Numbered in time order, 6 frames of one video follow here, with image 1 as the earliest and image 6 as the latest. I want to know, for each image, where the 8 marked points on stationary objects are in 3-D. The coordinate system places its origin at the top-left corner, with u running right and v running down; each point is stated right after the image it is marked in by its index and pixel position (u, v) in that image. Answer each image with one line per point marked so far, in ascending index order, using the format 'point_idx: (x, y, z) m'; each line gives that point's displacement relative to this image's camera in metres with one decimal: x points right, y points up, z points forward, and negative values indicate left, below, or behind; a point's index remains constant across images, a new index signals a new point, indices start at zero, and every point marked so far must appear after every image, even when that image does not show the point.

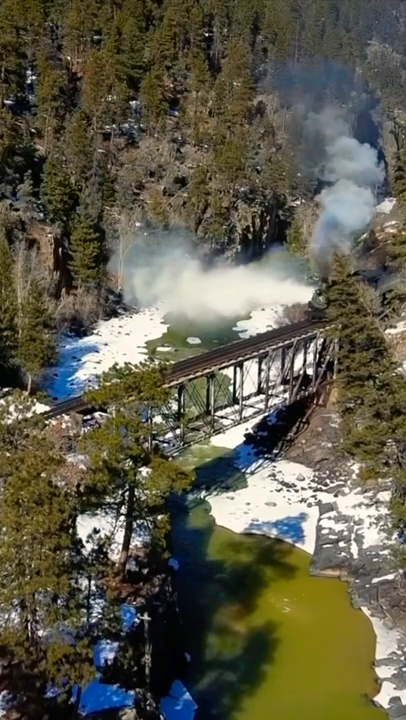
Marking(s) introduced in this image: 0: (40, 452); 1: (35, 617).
0: (-3.1, -1.8, +16.7) m
1: (-3.2, -4.9, +16.4) m
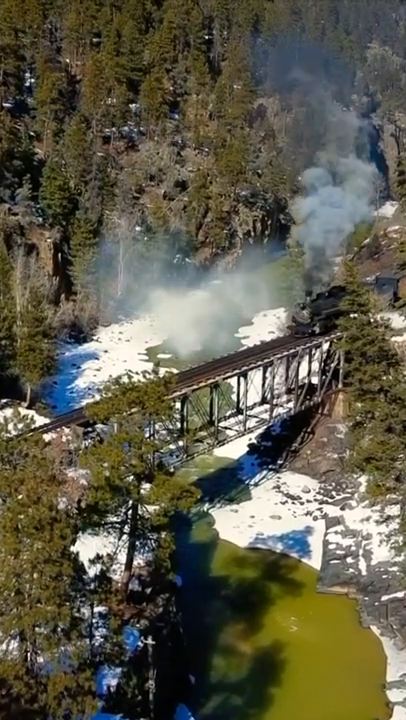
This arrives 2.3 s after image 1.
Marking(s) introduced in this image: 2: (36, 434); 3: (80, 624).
0: (-3.0, -2.1, +15.9) m
1: (-3.0, -5.2, +15.6) m
2: (-3.7, -1.6, +19.1) m
3: (-2.3, -4.9, +16.0) m
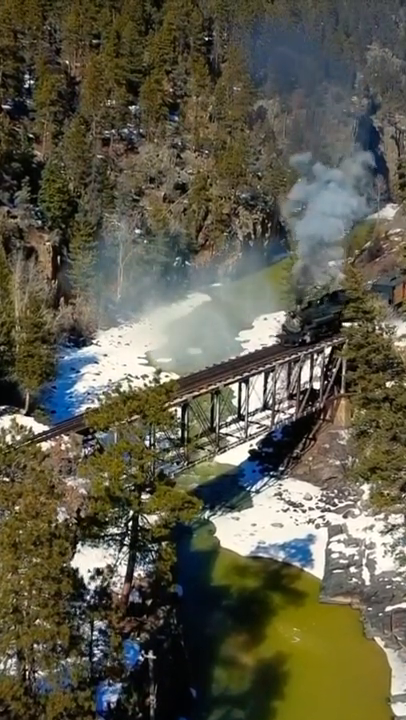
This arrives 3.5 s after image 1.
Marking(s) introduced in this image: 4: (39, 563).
0: (-2.9, -2.3, +15.5) m
1: (-3.0, -5.4, +15.2) m
2: (-3.6, -1.8, +18.7) m
3: (-2.2, -5.1, +15.5) m
4: (-2.8, -3.5, +14.7) m
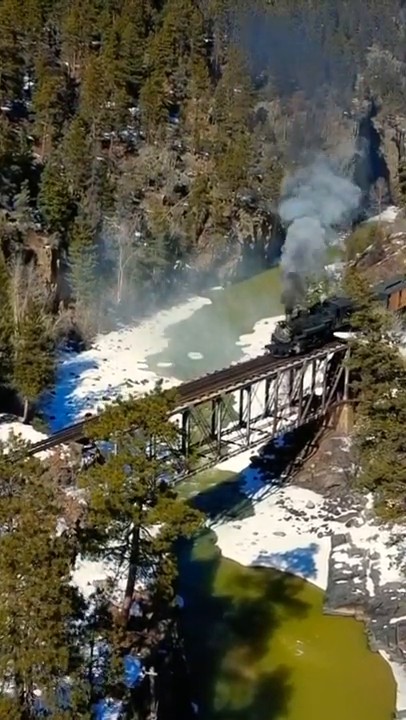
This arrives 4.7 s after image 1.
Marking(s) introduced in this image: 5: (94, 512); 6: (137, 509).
0: (-2.9, -2.5, +15.0) m
1: (-2.9, -5.6, +14.7) m
2: (-3.6, -2.0, +18.2) m
3: (-2.2, -5.3, +15.1) m
4: (-2.7, -3.7, +14.3) m
5: (-2.5, -3.4, +19.6) m
6: (-1.5, -3.4, +19.9) m
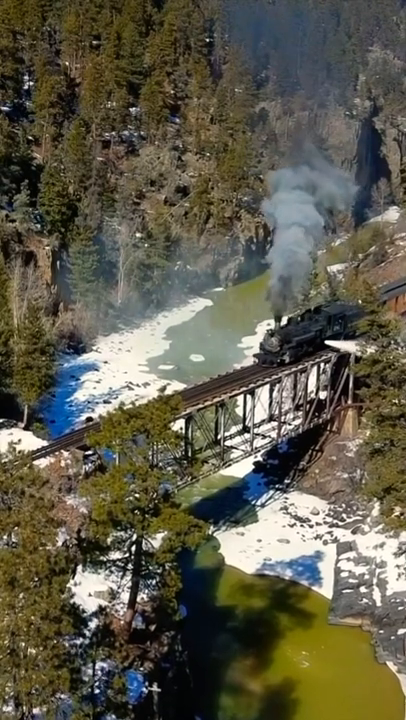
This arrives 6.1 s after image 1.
0: (-2.8, -2.6, +14.5) m
1: (-2.8, -5.7, +14.1) m
2: (-3.5, -2.2, +17.7) m
3: (-2.1, -5.4, +14.5) m
4: (-2.6, -3.8, +13.7) m
5: (-2.4, -3.6, +19.0) m
6: (-1.4, -3.5, +19.4) m
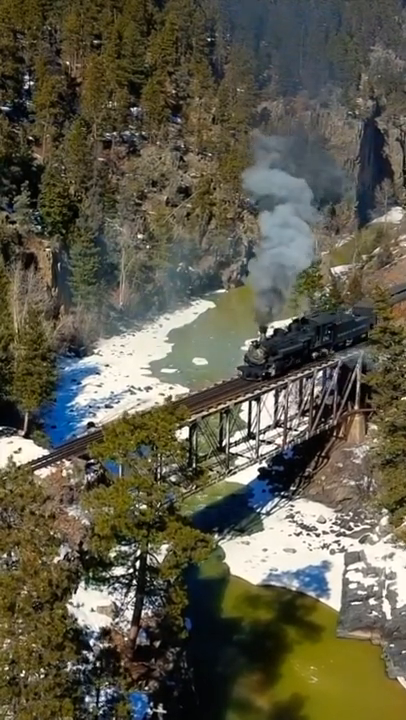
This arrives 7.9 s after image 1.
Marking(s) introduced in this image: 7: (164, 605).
0: (-2.6, -2.8, +13.8) m
1: (-2.7, -5.9, +13.5) m
2: (-3.3, -2.4, +17.0) m
3: (-1.9, -5.6, +13.9) m
4: (-2.5, -4.0, +13.0) m
5: (-2.2, -3.8, +18.4) m
6: (-1.3, -3.7, +18.7) m
7: (-0.9, -5.6, +19.8) m
